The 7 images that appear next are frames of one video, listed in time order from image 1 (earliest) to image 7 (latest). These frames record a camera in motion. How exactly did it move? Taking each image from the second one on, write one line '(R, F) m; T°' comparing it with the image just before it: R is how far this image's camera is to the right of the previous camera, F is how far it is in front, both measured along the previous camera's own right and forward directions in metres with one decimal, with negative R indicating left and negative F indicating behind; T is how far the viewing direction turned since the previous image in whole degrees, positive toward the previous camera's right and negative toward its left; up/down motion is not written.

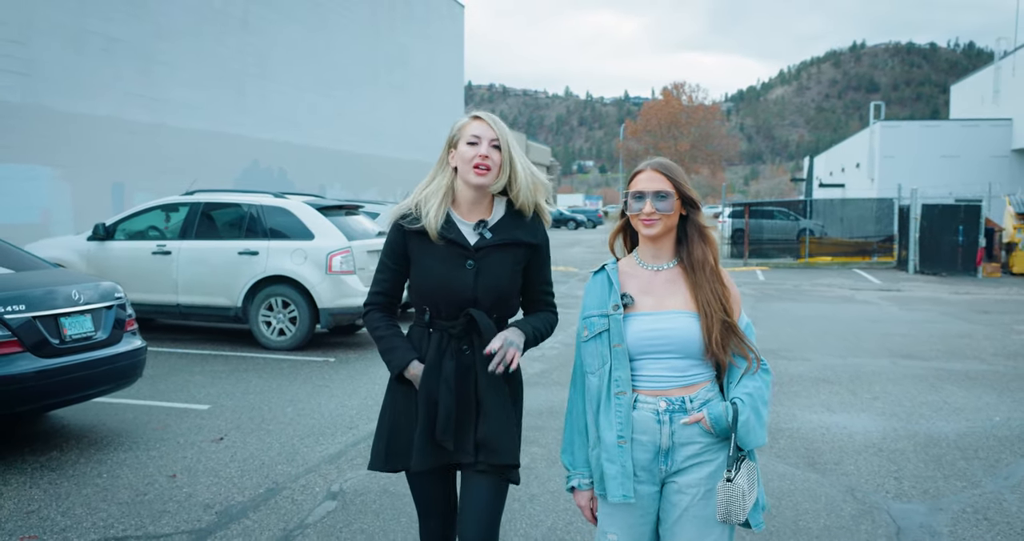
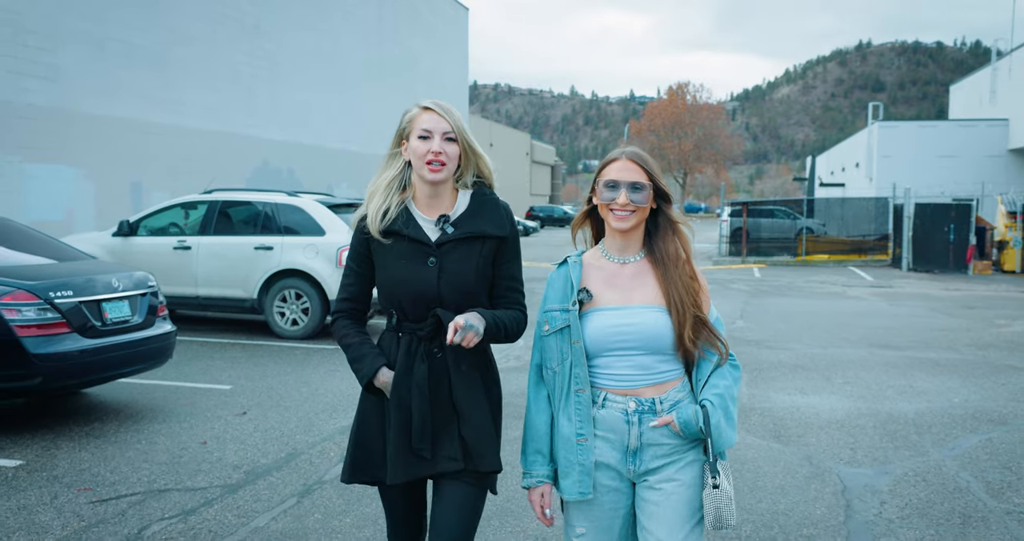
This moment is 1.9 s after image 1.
(+0.1, -0.5) m; 0°
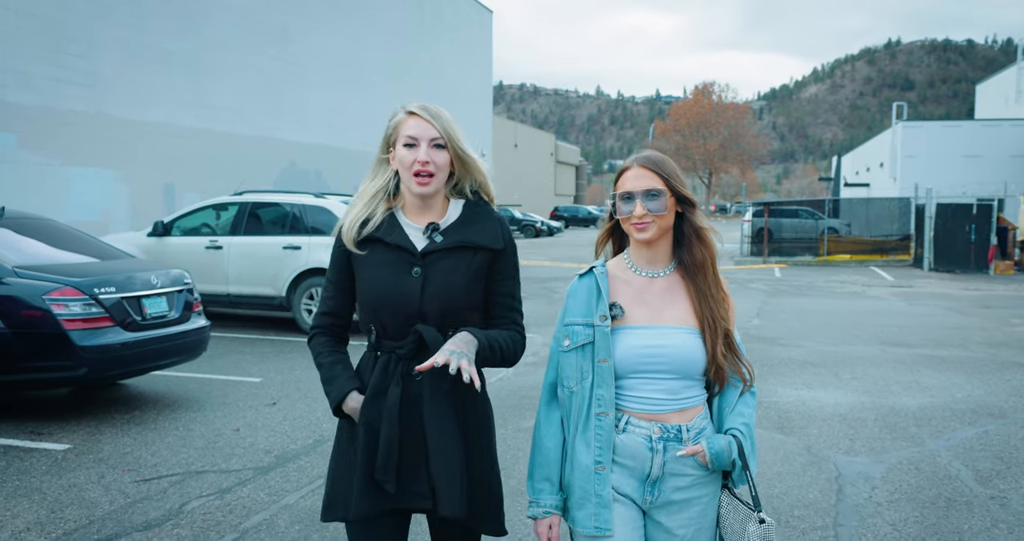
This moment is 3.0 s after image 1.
(+0.1, -0.3) m; -2°
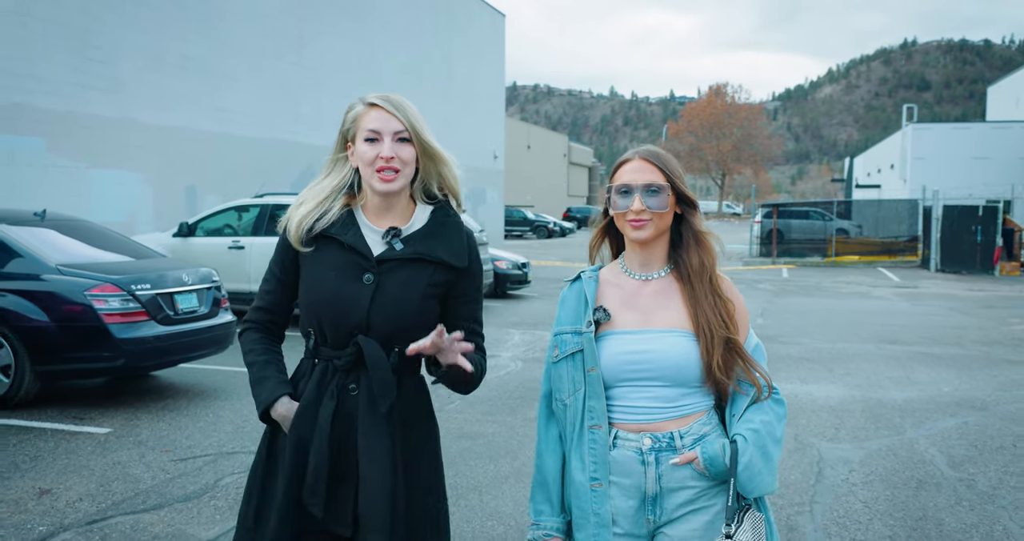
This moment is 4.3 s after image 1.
(0.0, -0.4) m; -1°
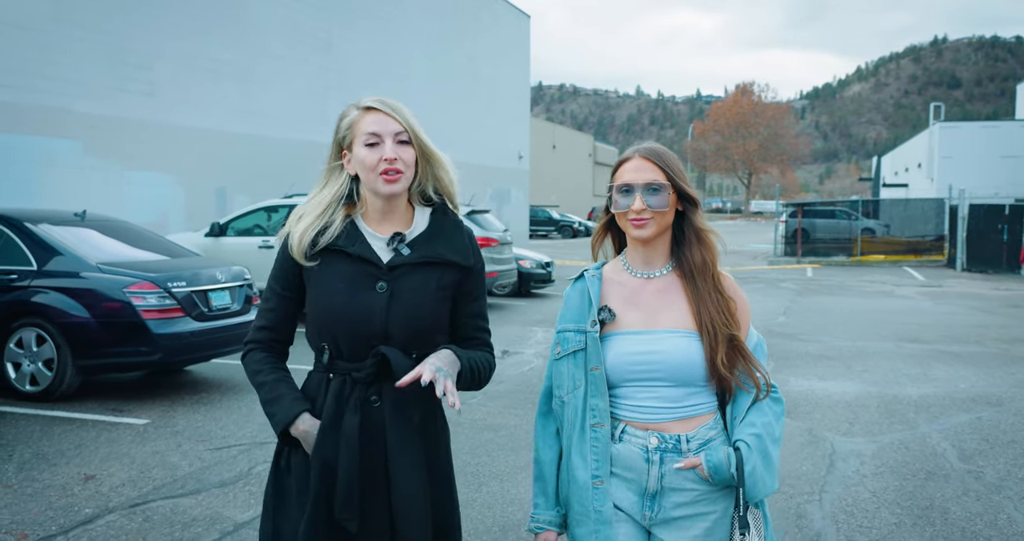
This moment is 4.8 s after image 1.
(0.0, -0.2) m; -2°
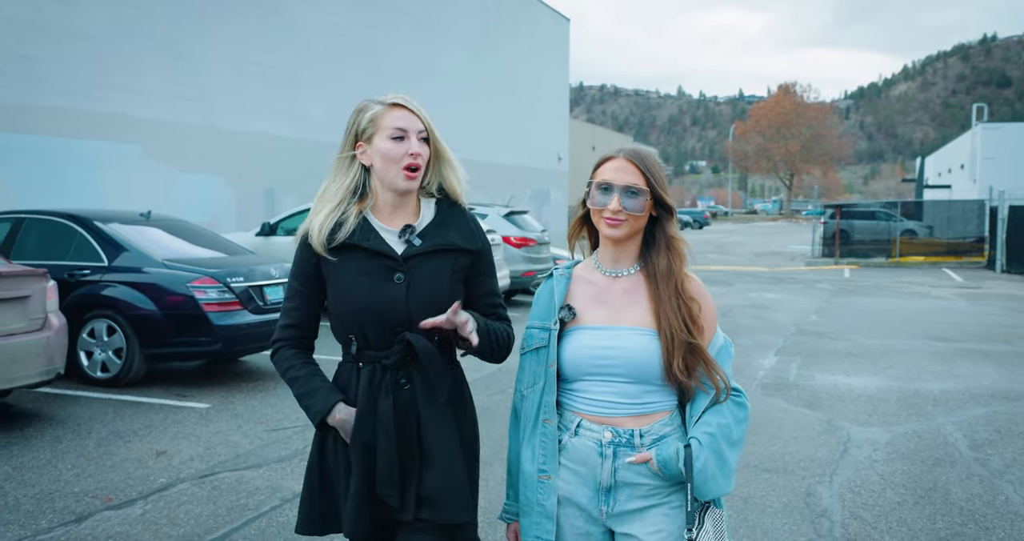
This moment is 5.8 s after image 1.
(0.0, -0.4) m; -3°
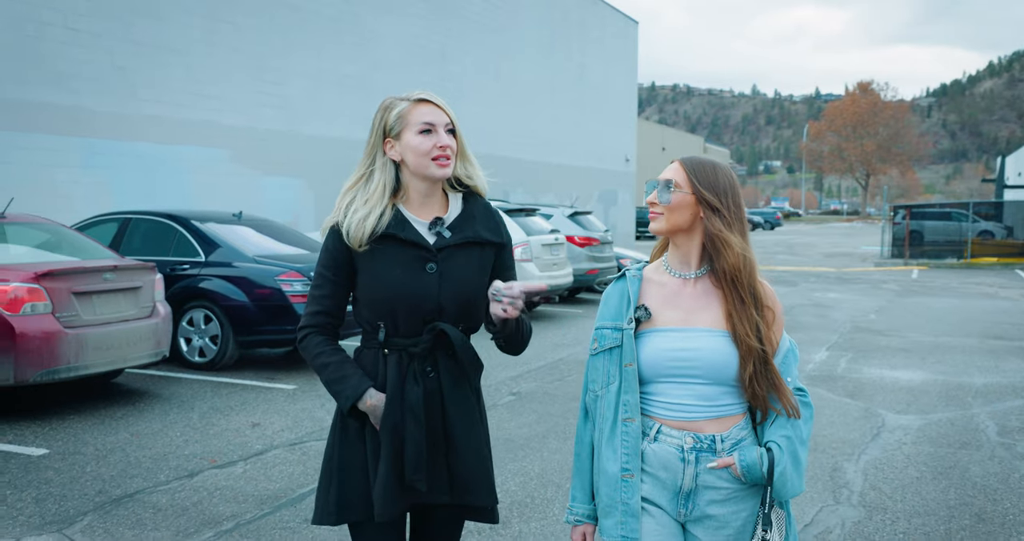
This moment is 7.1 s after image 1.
(+0.1, -0.5) m; -5°
